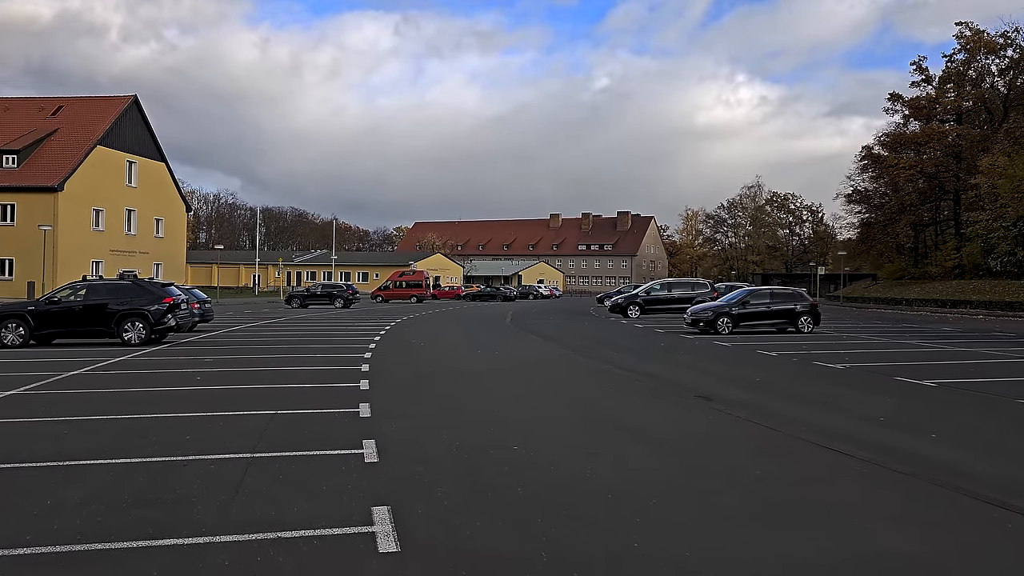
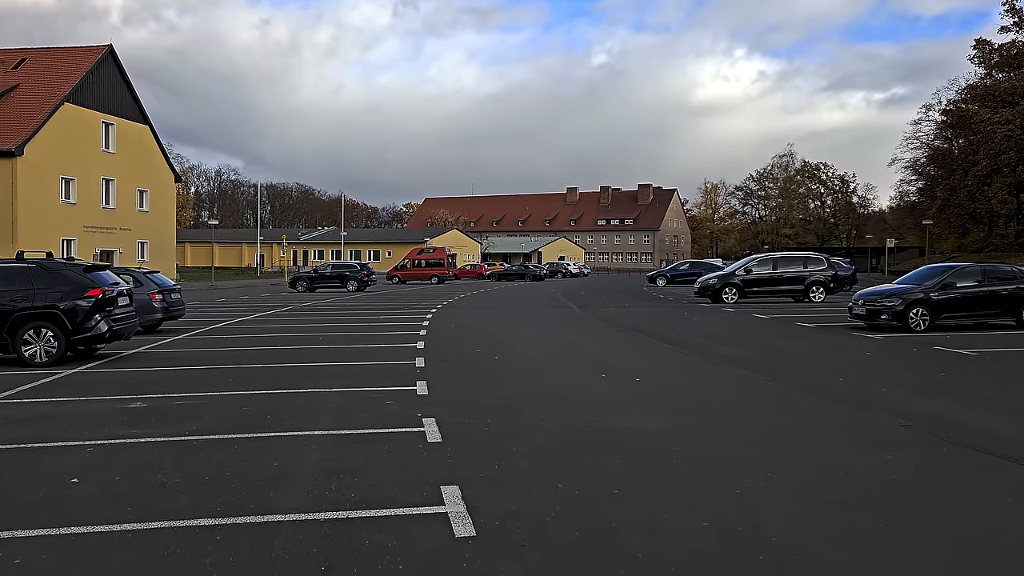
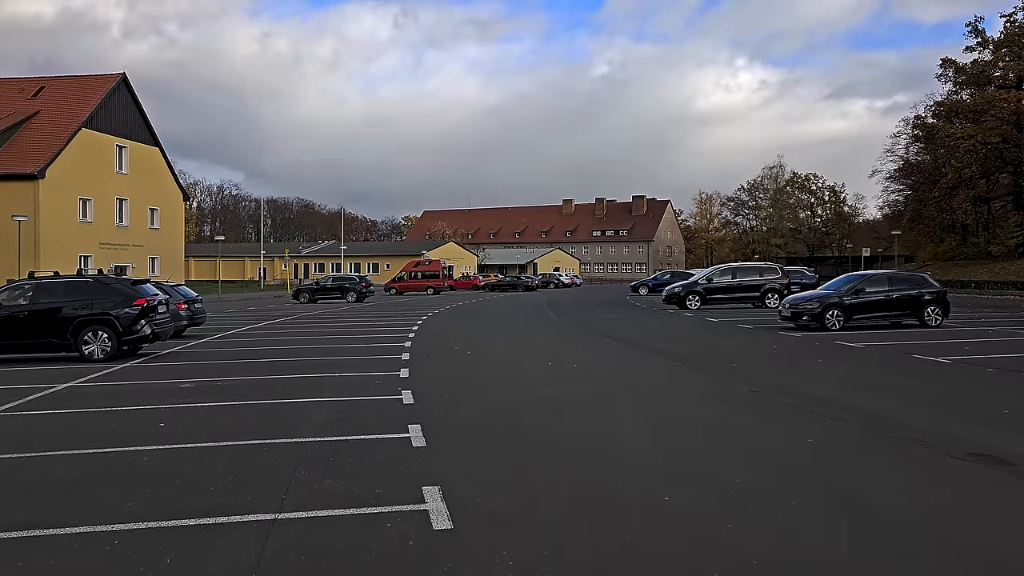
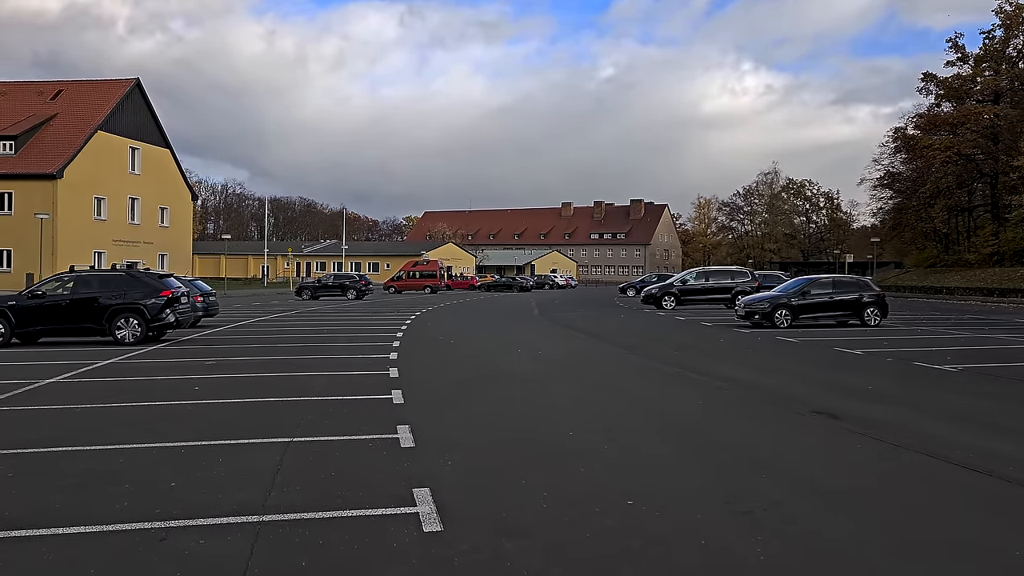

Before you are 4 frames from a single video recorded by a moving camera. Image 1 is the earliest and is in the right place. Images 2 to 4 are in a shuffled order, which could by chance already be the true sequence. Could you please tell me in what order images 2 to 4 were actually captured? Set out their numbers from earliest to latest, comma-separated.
4, 3, 2
